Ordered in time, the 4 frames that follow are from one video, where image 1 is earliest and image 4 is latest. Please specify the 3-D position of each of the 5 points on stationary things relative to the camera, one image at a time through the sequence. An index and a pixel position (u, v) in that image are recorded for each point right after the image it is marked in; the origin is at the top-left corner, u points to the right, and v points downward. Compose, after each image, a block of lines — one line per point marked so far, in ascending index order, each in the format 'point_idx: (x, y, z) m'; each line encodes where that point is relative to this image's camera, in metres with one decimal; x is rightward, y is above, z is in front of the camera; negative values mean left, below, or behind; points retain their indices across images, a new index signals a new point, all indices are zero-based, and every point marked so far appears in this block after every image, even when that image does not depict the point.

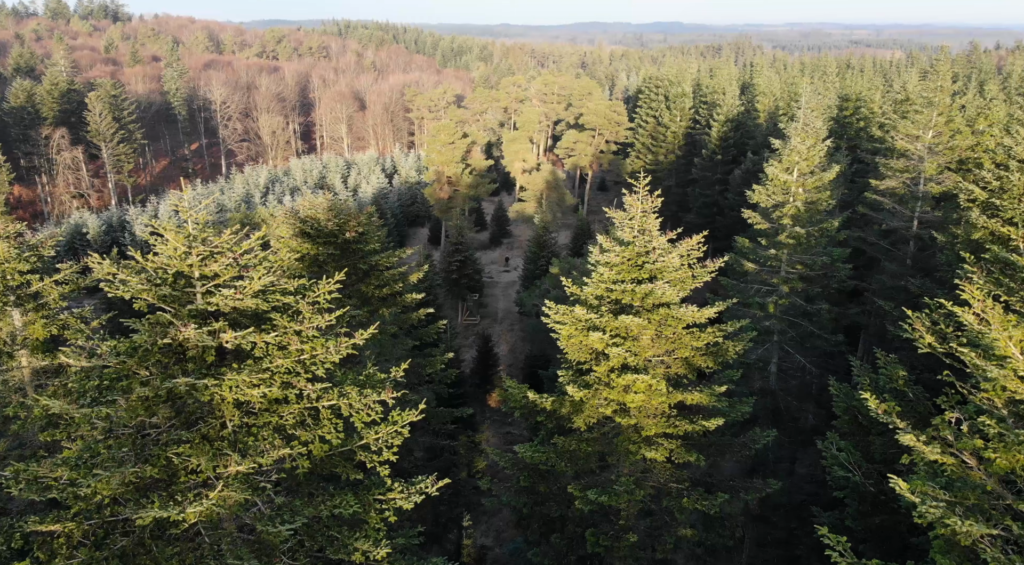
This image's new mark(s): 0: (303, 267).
0: (-5.2, +0.4, +18.0) m
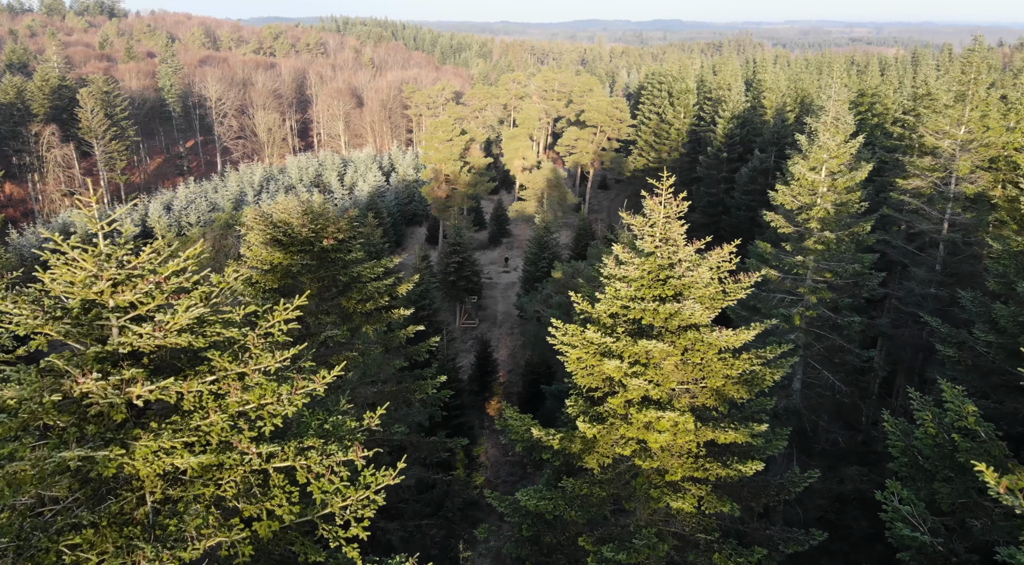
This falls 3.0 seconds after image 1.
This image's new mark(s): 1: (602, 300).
0: (-5.2, +0.1, +15.7) m
1: (+1.7, -0.3, +13.3) m
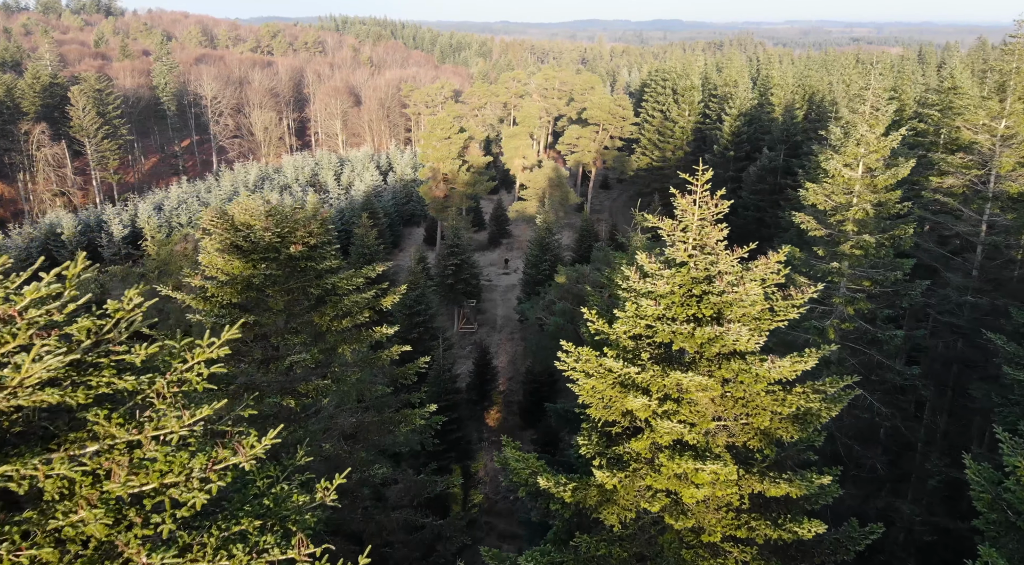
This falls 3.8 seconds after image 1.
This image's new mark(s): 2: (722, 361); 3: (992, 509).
0: (-5.2, -0.2, +13.3) m
1: (+1.7, -0.6, +10.9) m
2: (+3.2, -1.2, +10.8) m
3: (+7.3, -3.4, +10.9) m
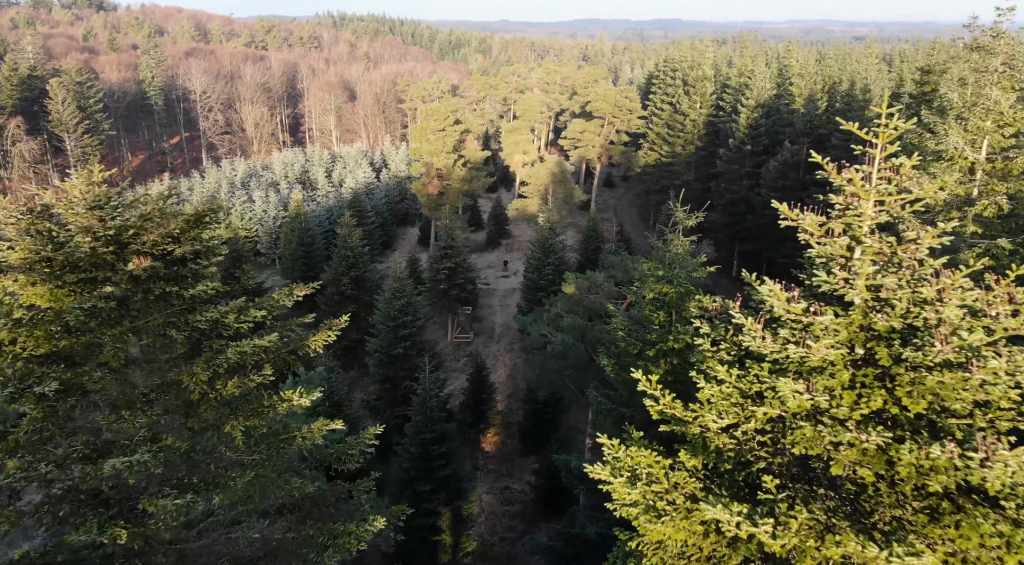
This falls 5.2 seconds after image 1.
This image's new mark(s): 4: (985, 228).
0: (-5.2, -0.6, +7.9) m
1: (+1.7, -1.0, +5.4) m
2: (+3.1, -1.6, +5.4) m
3: (+7.2, -3.9, +5.4) m
4: (+9.9, +1.2, +15.0) m
